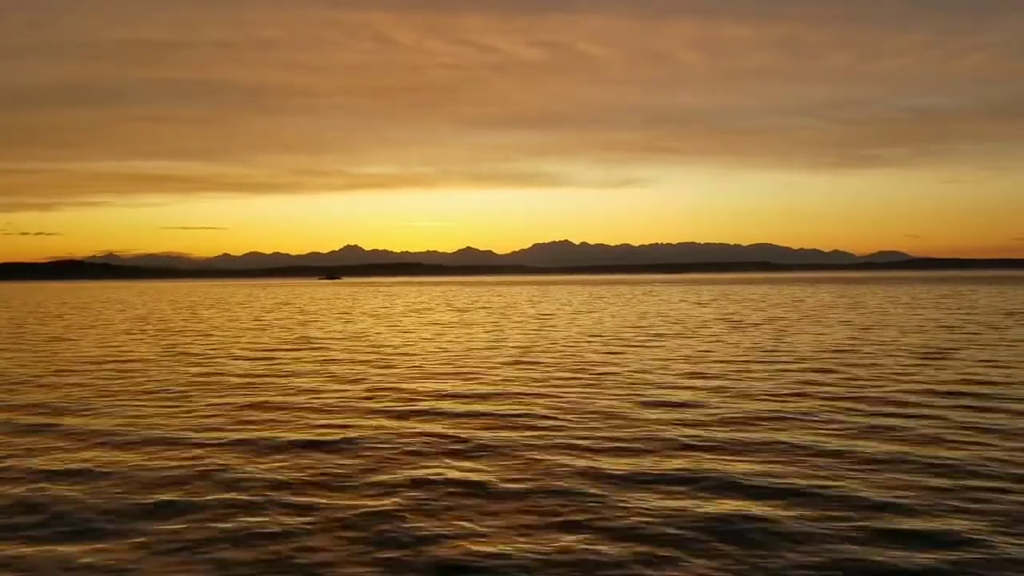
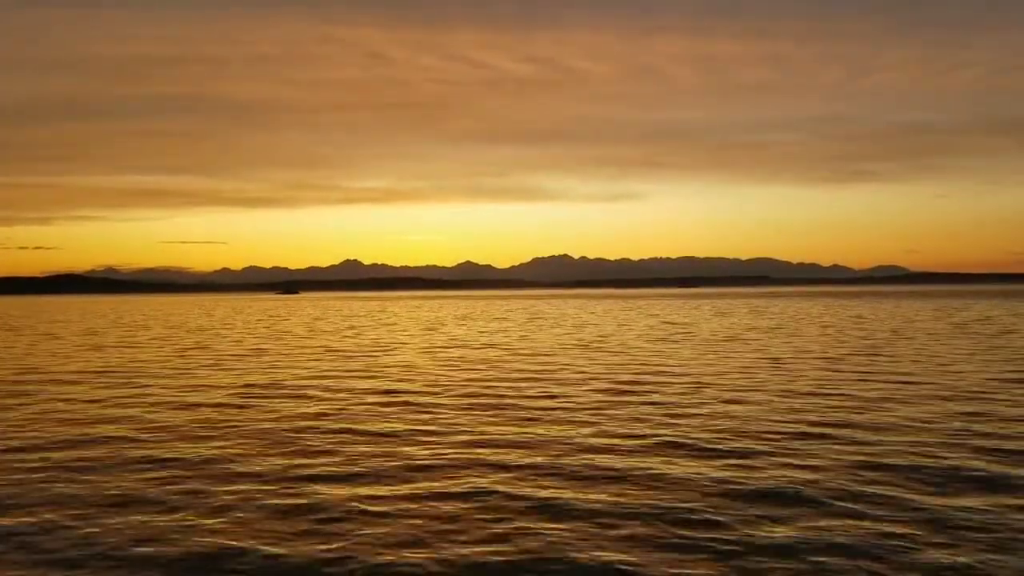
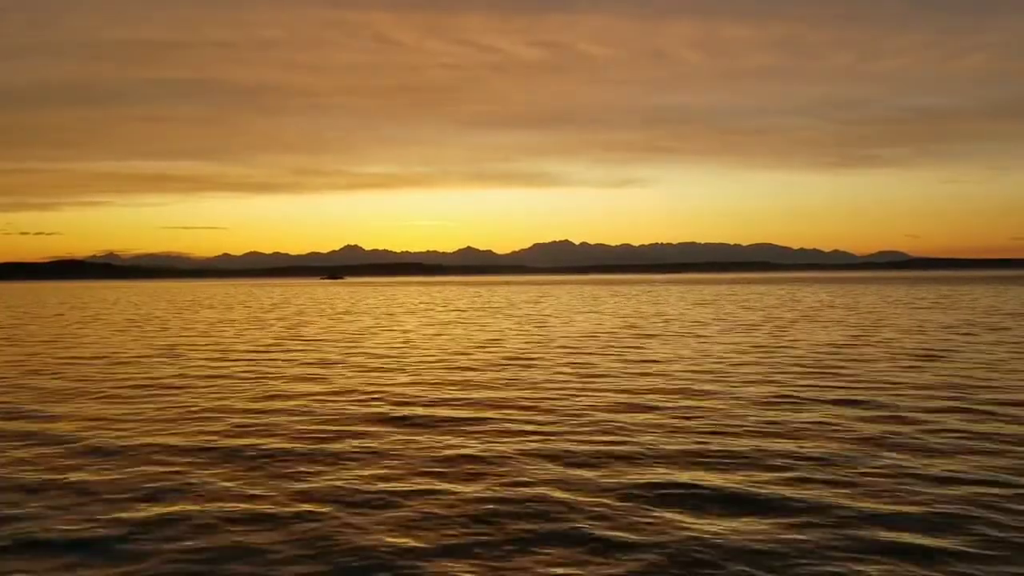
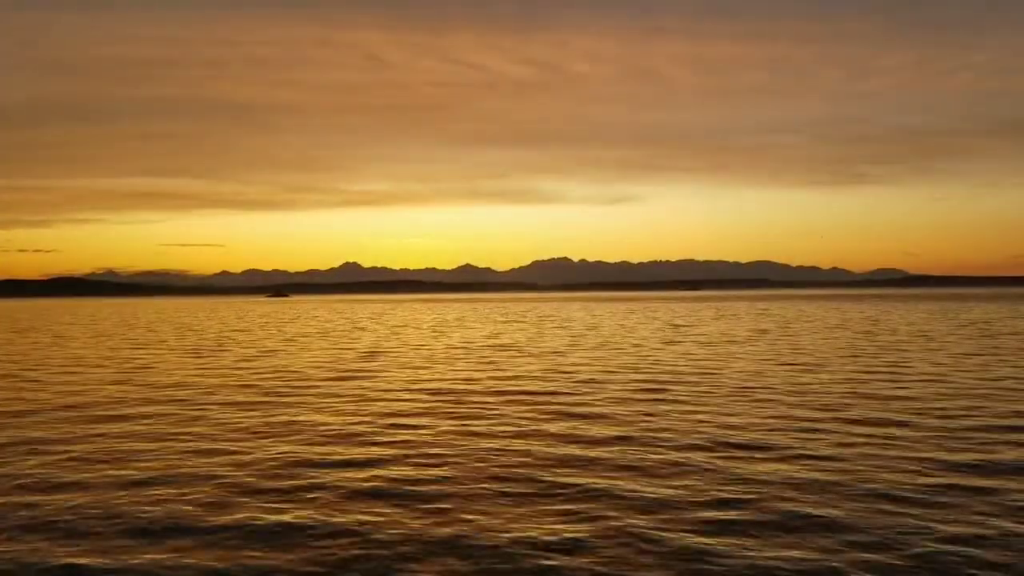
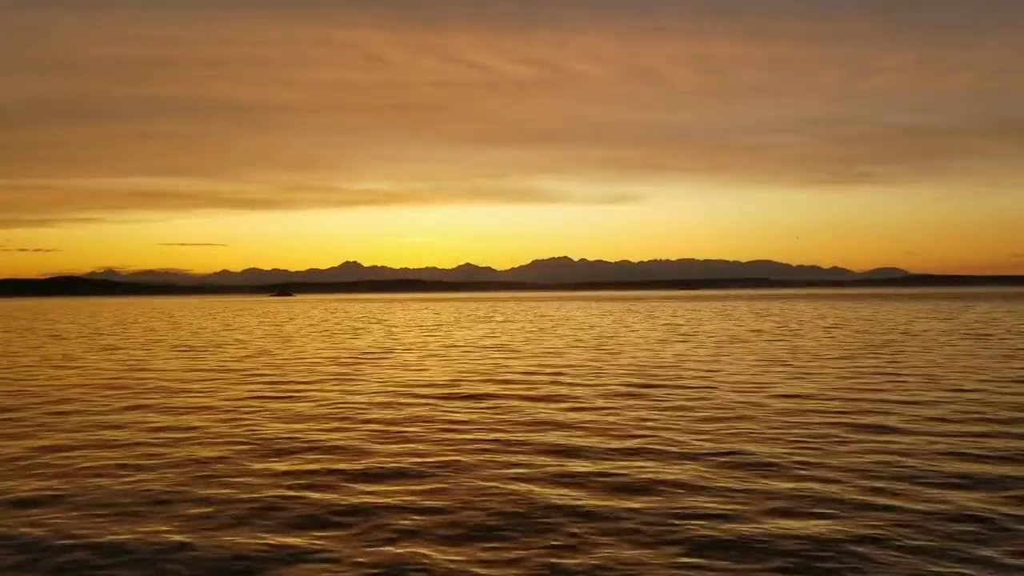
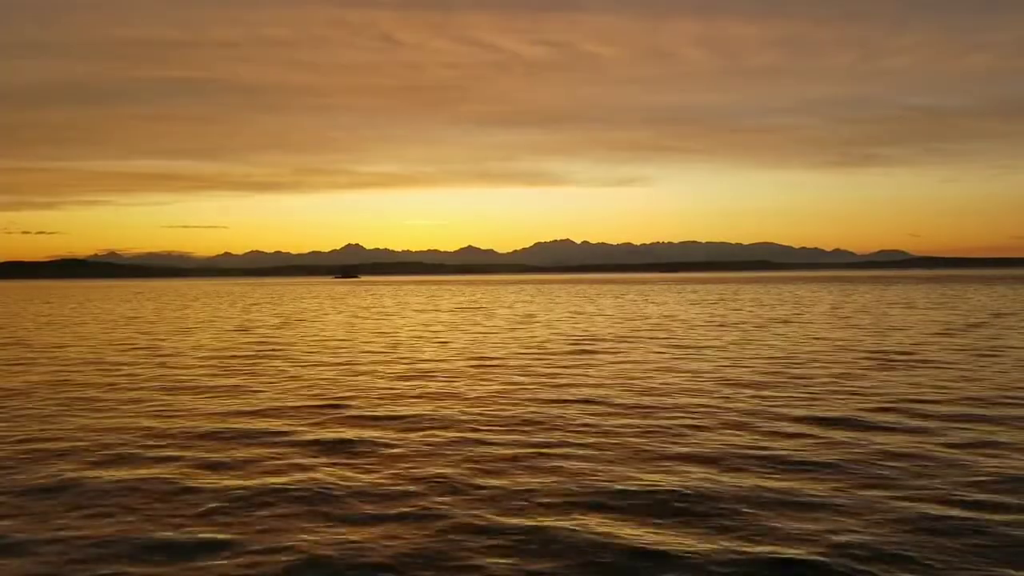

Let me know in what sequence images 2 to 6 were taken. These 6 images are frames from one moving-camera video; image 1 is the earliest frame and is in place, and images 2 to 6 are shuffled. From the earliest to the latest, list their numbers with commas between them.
3, 6, 4, 5, 2
